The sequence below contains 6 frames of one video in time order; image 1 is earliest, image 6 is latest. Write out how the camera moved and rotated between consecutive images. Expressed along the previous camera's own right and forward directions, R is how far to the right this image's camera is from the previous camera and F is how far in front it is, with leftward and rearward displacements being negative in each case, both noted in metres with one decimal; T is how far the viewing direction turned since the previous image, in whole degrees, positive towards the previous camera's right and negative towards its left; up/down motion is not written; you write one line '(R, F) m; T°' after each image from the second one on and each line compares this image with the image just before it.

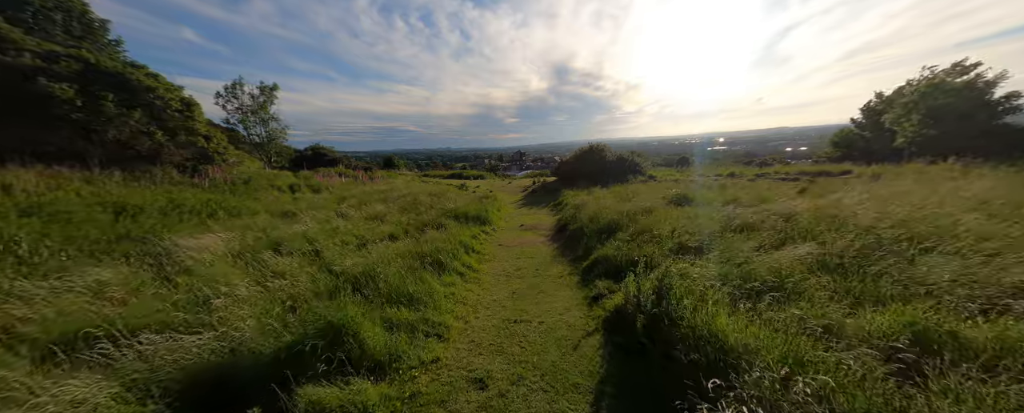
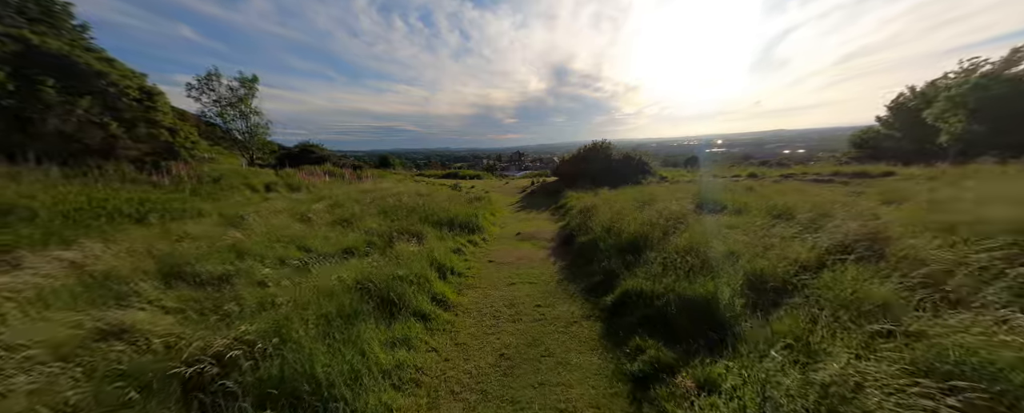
(+0.1, +1.8) m; 0°
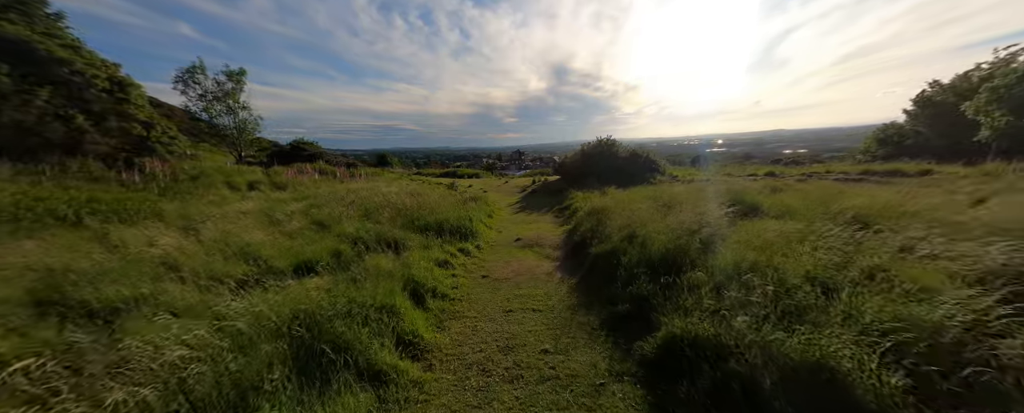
(0.0, +1.2) m; 0°
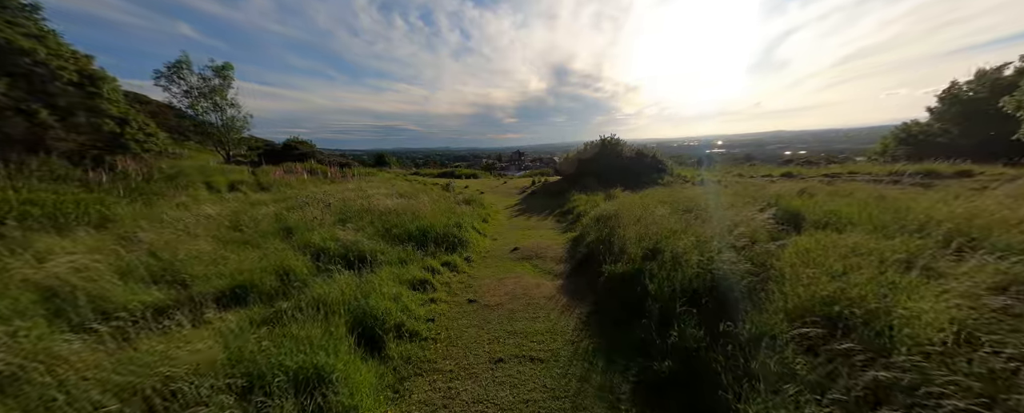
(+0.1, +1.1) m; 0°
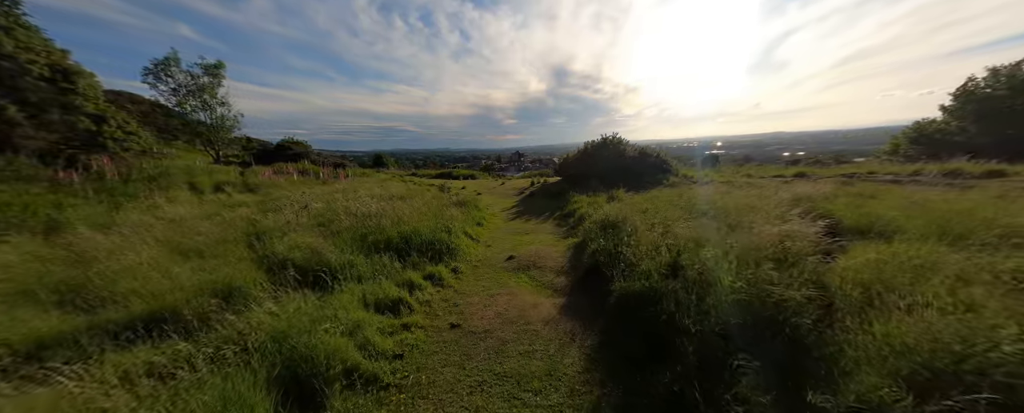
(+0.1, +0.8) m; 0°
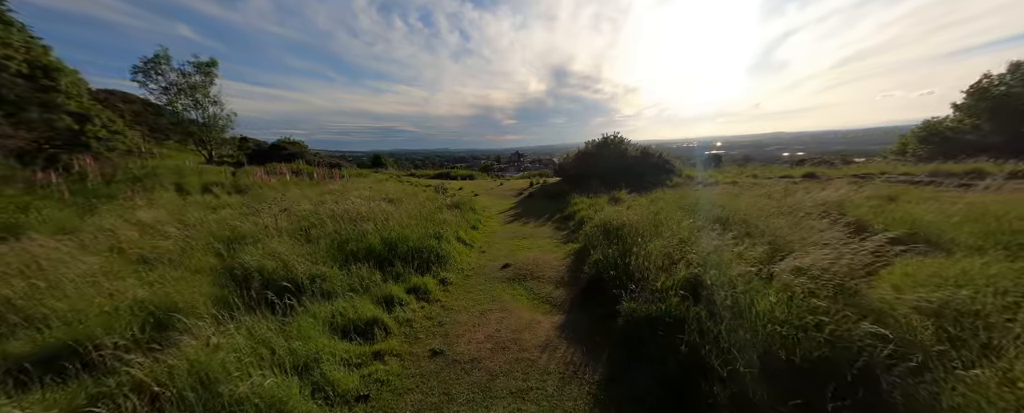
(+0.1, +0.5) m; 0°
